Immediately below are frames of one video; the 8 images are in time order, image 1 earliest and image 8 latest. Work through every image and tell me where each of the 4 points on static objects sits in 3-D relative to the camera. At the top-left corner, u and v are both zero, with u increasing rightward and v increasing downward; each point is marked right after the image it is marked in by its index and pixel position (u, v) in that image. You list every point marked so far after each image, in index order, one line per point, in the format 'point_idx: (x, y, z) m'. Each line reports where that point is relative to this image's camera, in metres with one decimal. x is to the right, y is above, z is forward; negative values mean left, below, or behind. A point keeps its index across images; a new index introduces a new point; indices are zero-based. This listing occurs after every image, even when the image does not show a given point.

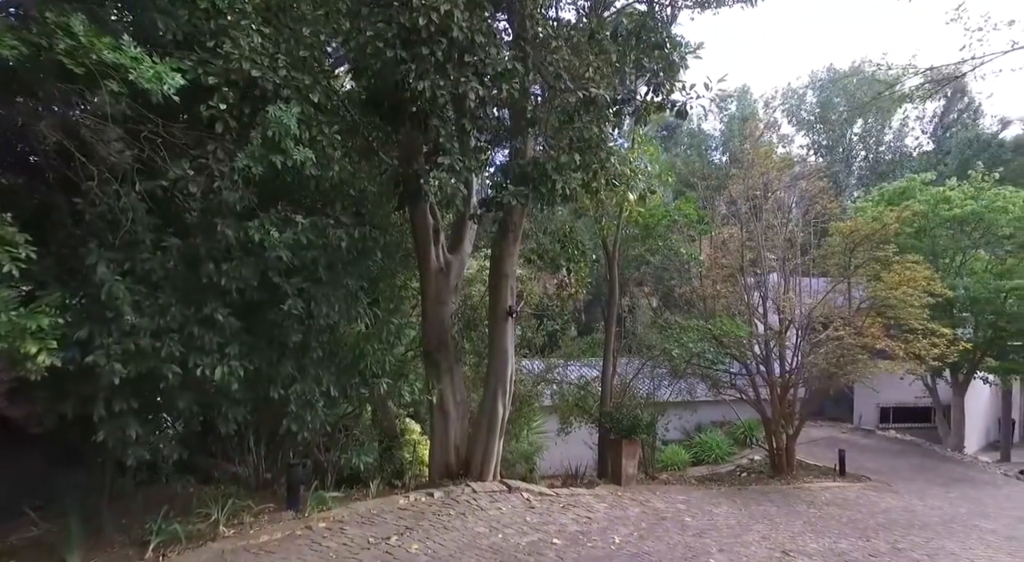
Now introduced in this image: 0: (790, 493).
0: (+4.2, -3.2, +10.2) m
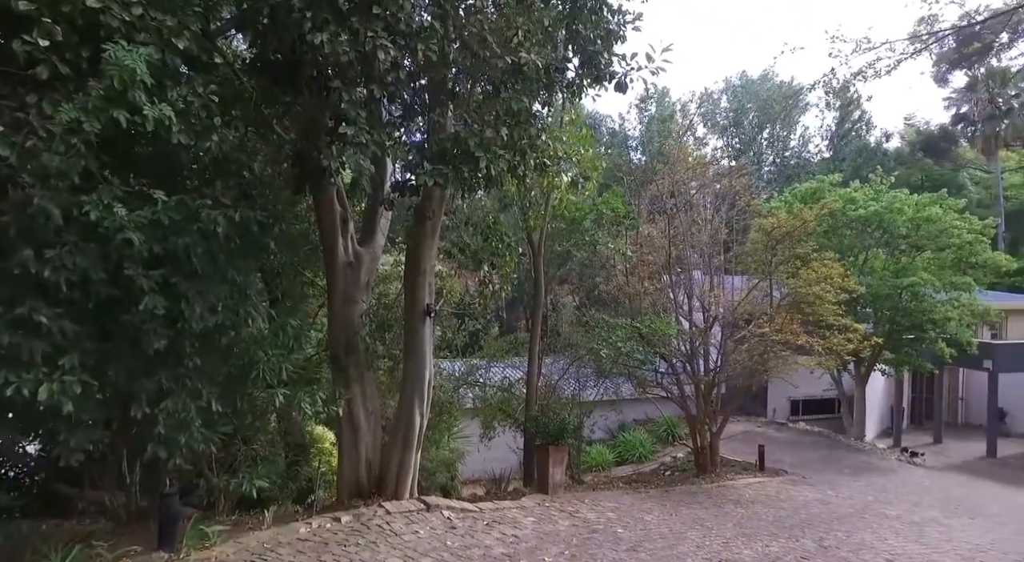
0: (+3.0, -3.1, +10.1) m
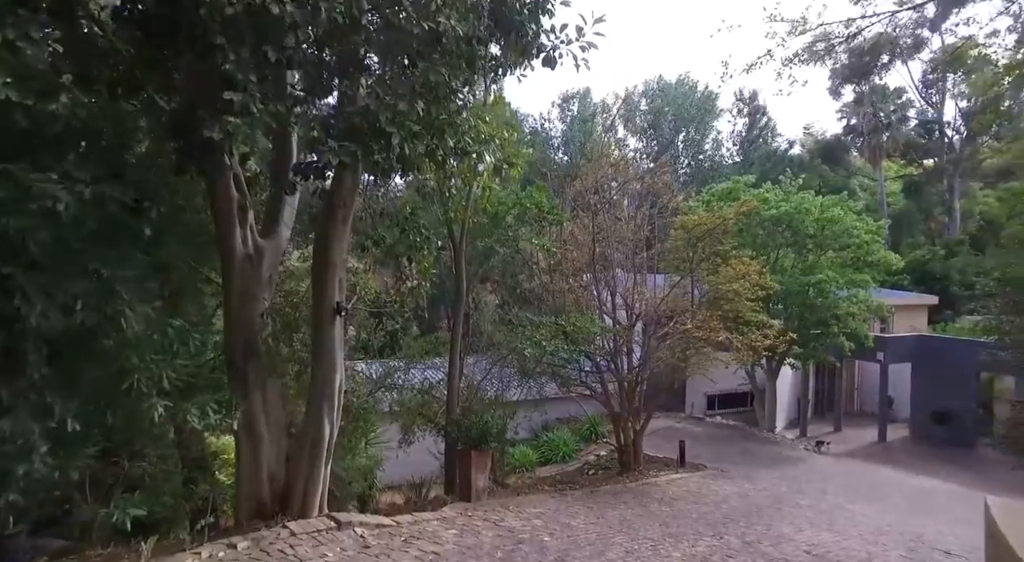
0: (+1.9, -3.1, +10.1) m
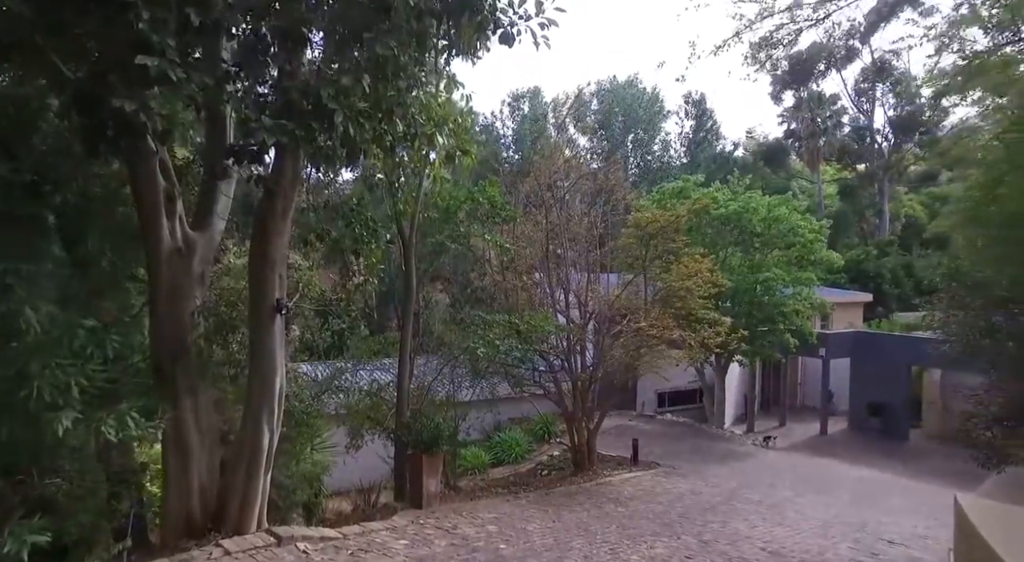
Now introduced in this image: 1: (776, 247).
0: (+1.2, -3.1, +9.9) m
1: (+6.9, +0.9, +17.8) m
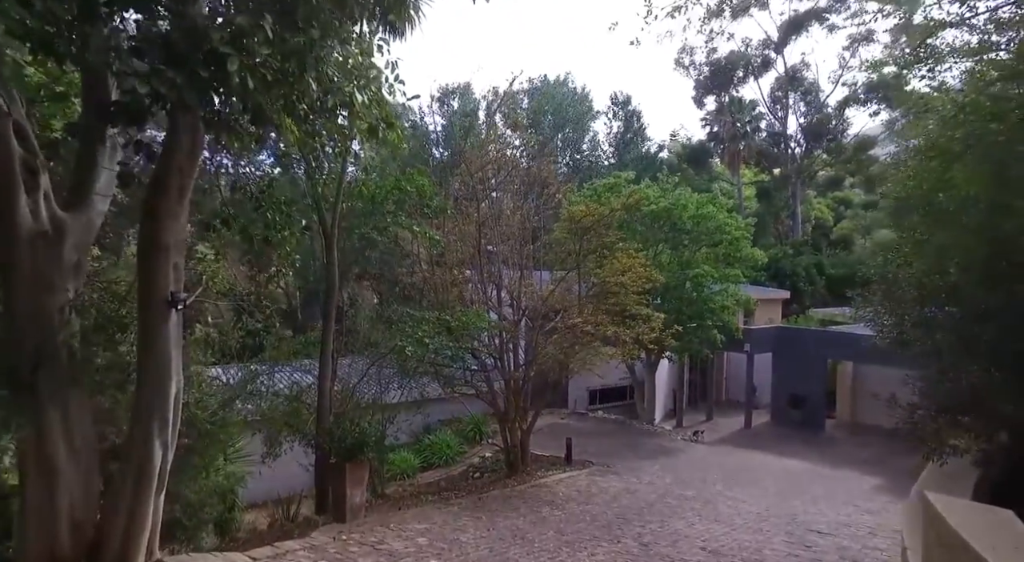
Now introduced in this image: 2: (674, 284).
0: (+0.2, -3.0, +9.6) m
1: (+5.1, +1.0, +18.0) m
2: (+4.1, -0.1, +17.4) m
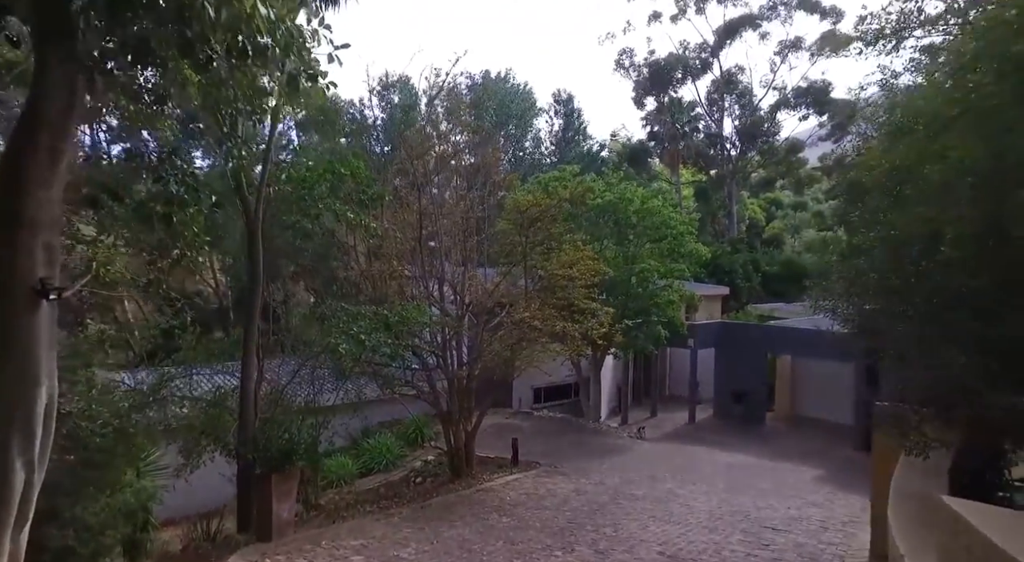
0: (-0.5, -2.9, +9.0) m
1: (+3.6, +1.1, +17.8) m
2: (+2.7, 0.0, +17.2) m
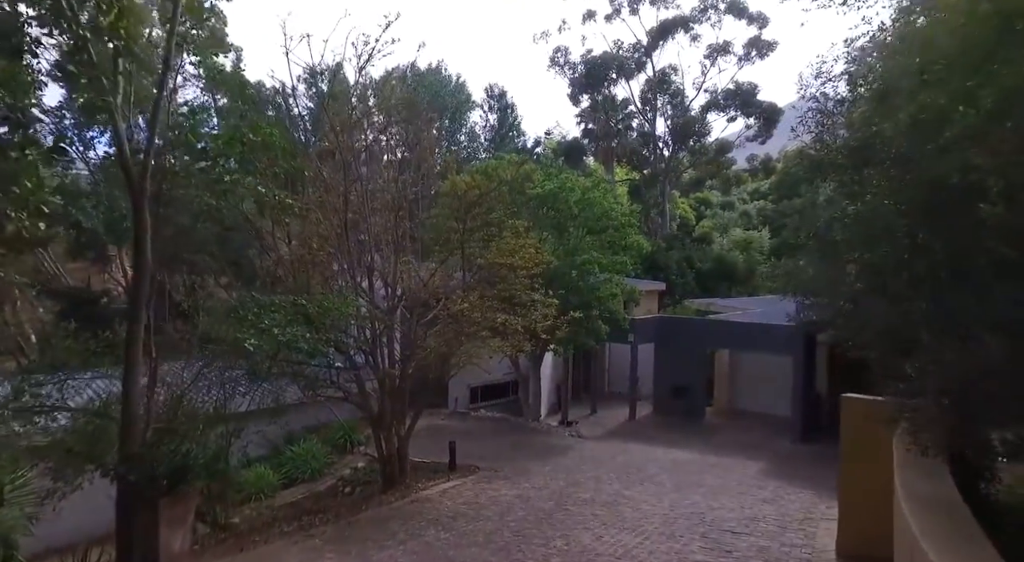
0: (-1.2, -2.7, +8.1) m
1: (+2.0, +1.3, +17.3) m
2: (+1.2, +0.2, +16.5) m
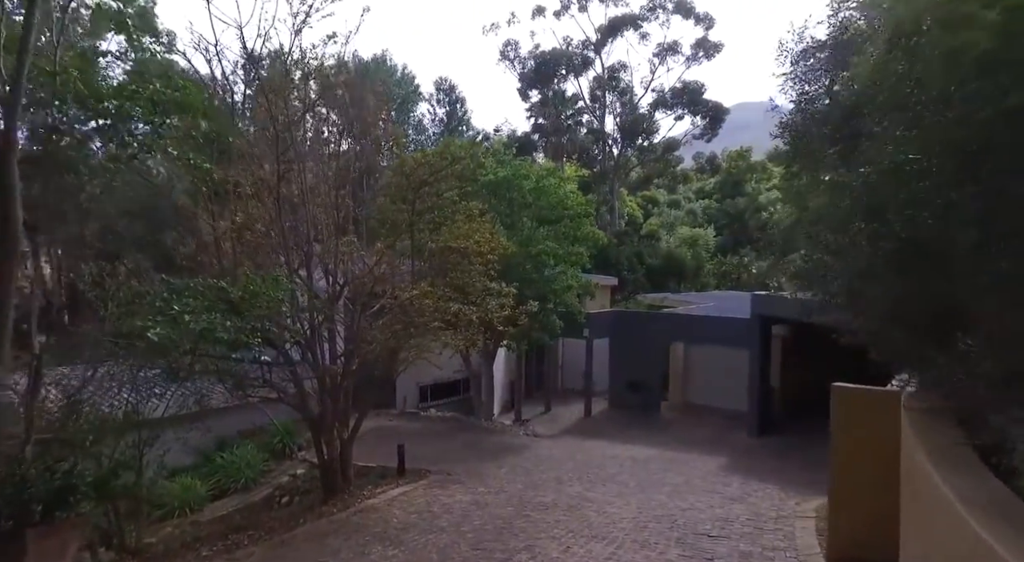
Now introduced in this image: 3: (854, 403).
0: (-1.7, -2.6, +7.2) m
1: (+0.8, +1.5, +16.6) m
2: (+0.1, +0.4, +15.8) m
3: (+2.9, -1.0, +5.7) m
